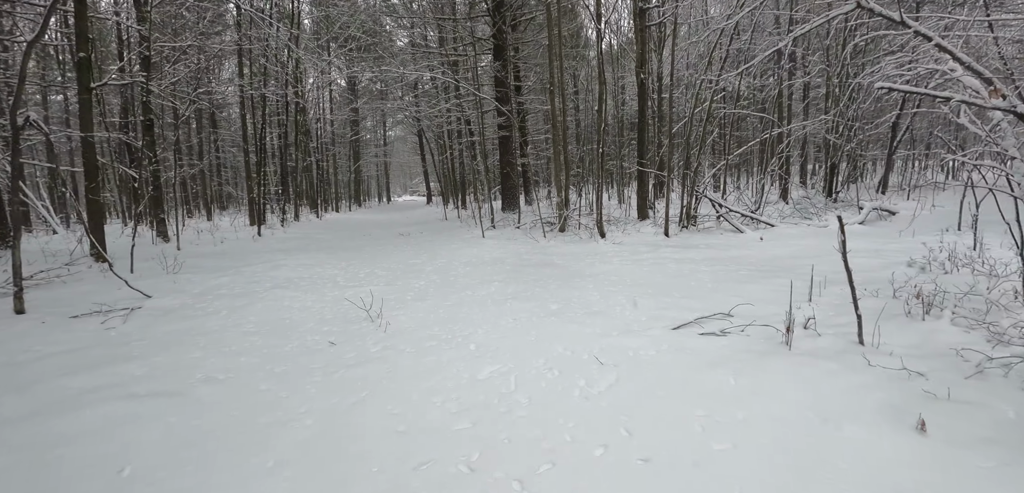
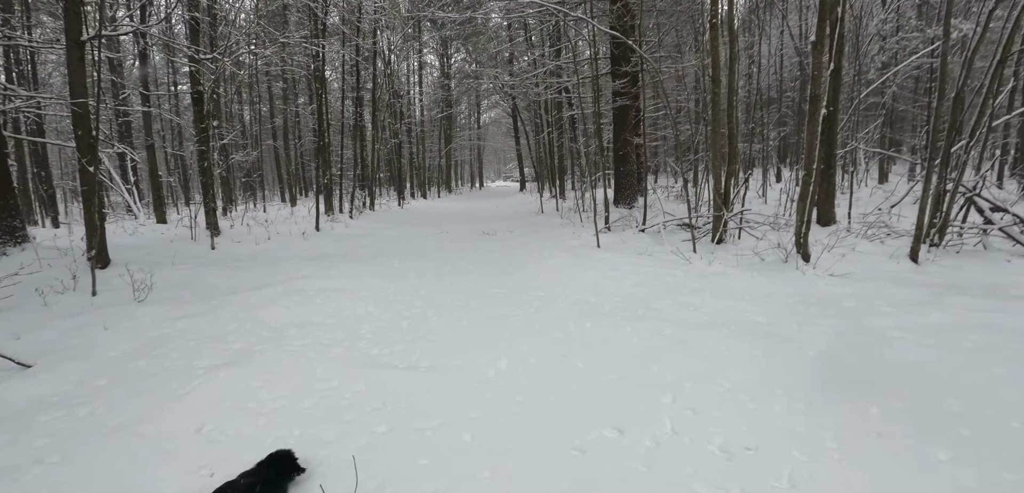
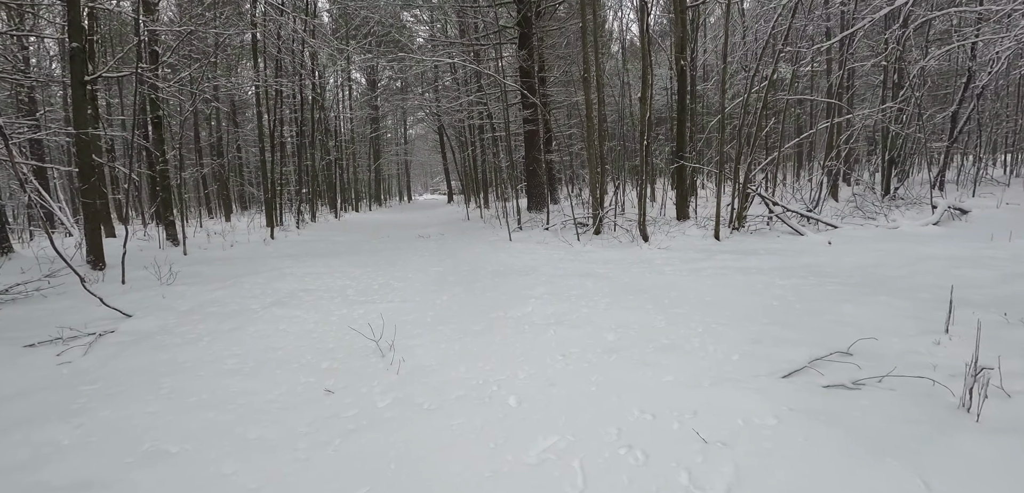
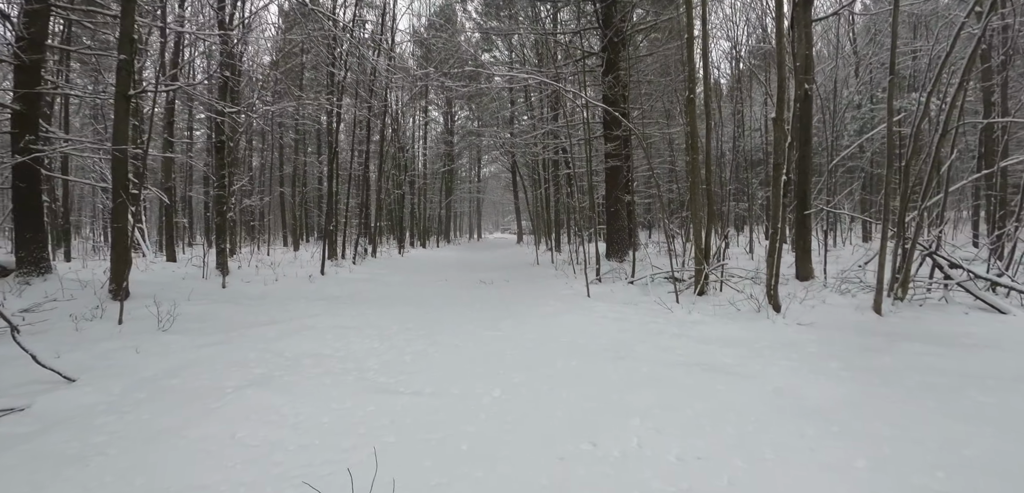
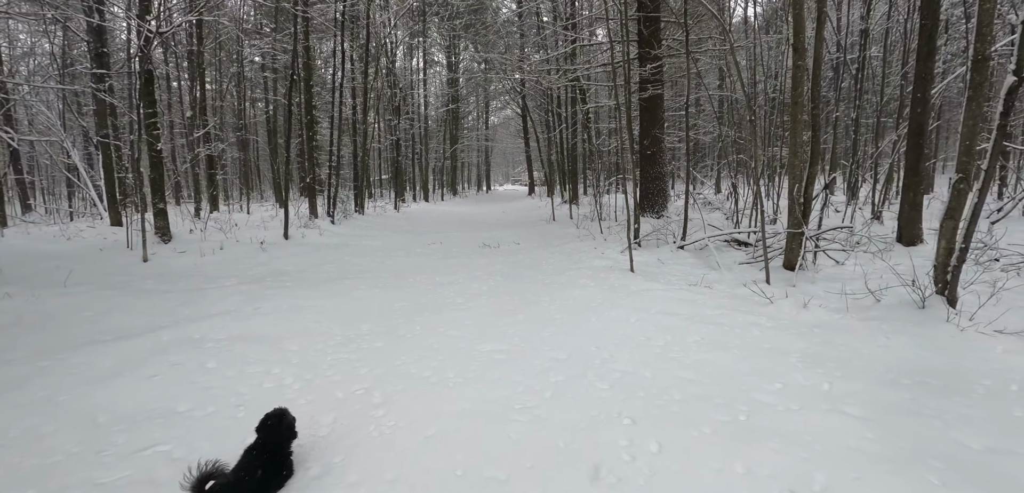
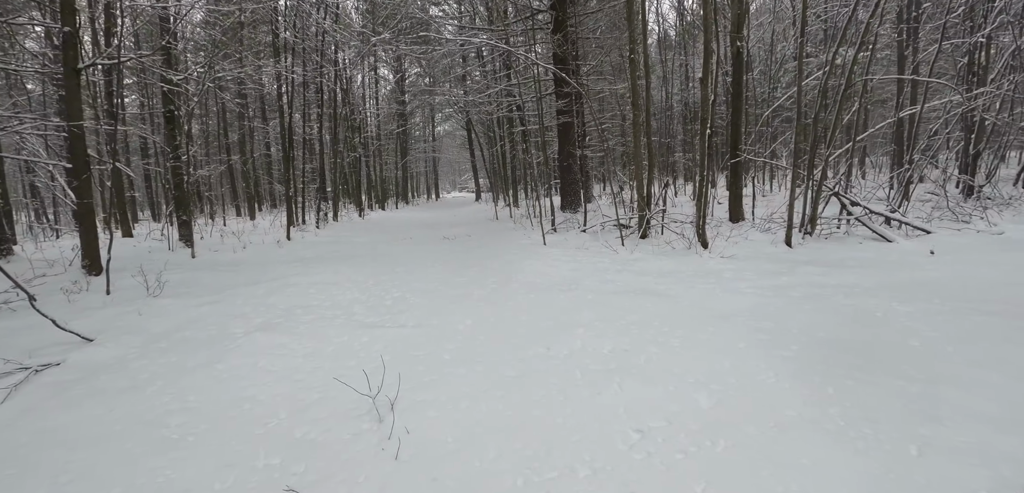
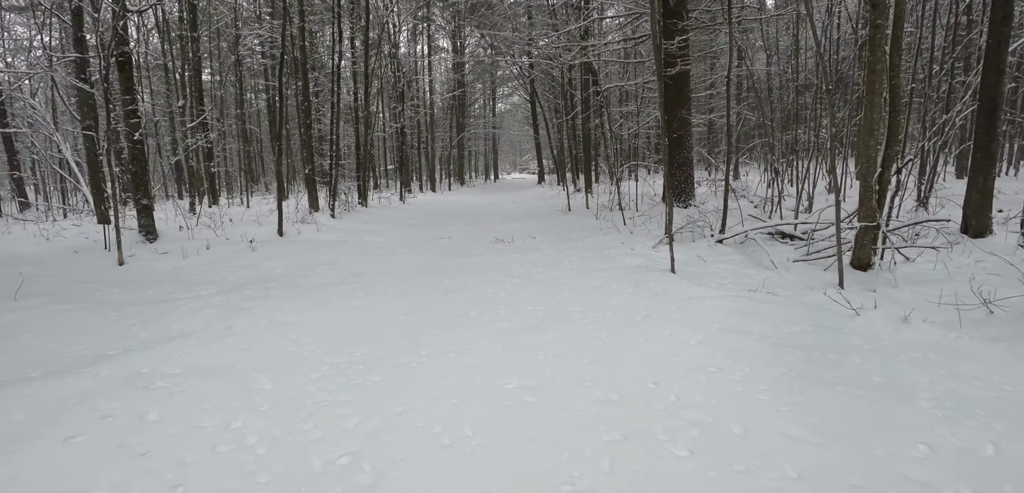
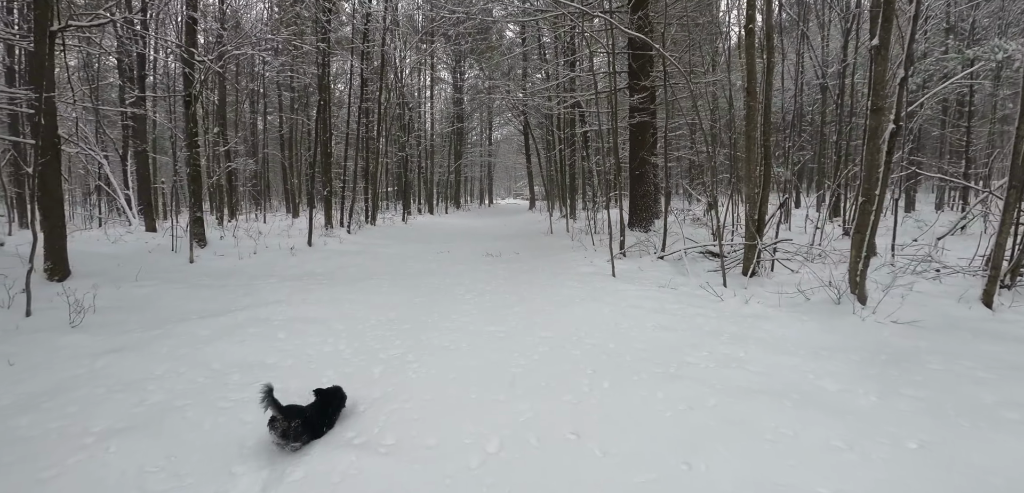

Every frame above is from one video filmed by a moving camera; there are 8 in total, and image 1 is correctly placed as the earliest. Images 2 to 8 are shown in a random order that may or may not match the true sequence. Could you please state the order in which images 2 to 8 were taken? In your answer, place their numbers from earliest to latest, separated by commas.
3, 6, 4, 2, 8, 5, 7
